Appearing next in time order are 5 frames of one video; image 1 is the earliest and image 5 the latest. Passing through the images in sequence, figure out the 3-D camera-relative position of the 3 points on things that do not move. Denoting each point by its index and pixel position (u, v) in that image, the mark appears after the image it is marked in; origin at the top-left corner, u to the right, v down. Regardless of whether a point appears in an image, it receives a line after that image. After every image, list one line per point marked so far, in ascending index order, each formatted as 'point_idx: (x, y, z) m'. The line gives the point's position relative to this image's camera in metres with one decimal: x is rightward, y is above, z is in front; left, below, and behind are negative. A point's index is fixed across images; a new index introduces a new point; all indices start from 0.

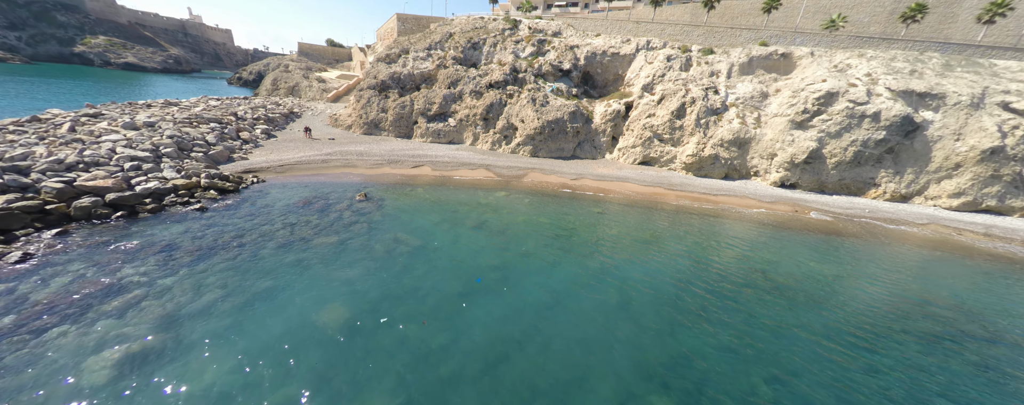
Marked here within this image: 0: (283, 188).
0: (-15.1, +0.9, +19.7) m
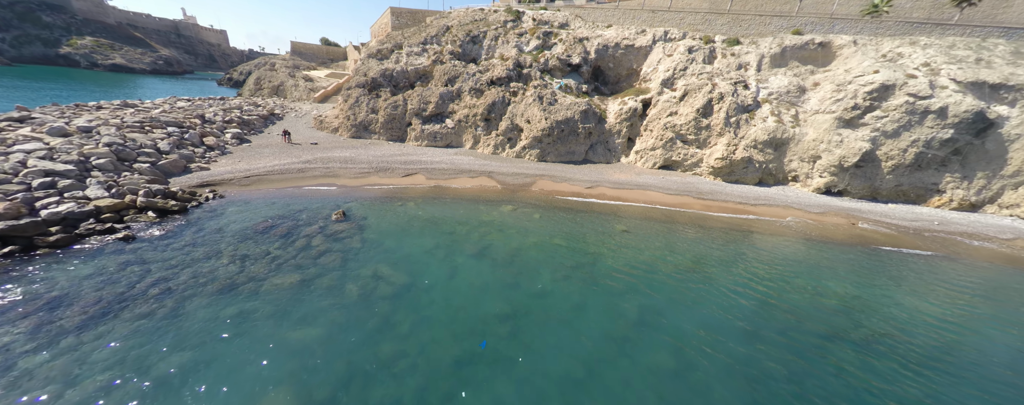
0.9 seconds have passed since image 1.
0: (-14.6, -0.2, +16.3) m
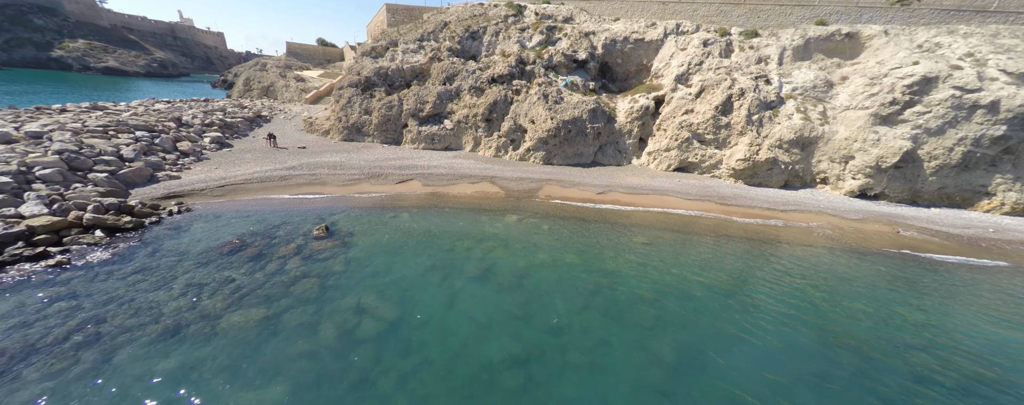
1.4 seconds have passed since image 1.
0: (-14.3, -0.9, +14.3) m
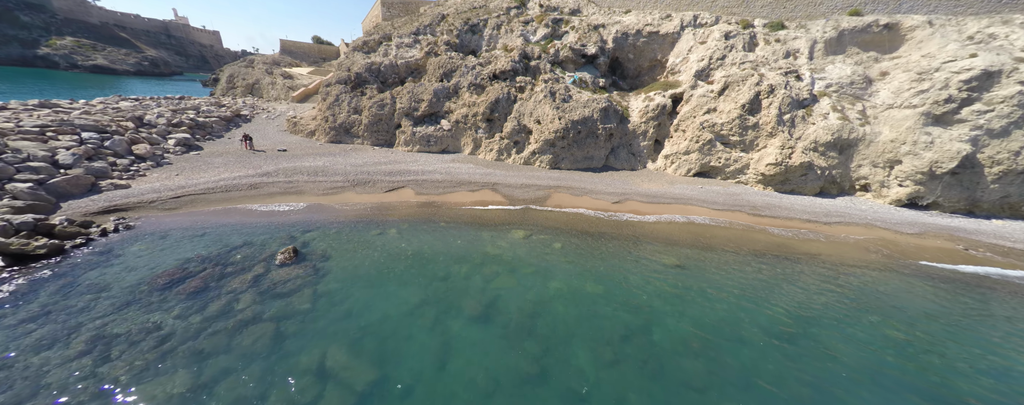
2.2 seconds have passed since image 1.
0: (-14.0, -1.5, +11.8) m
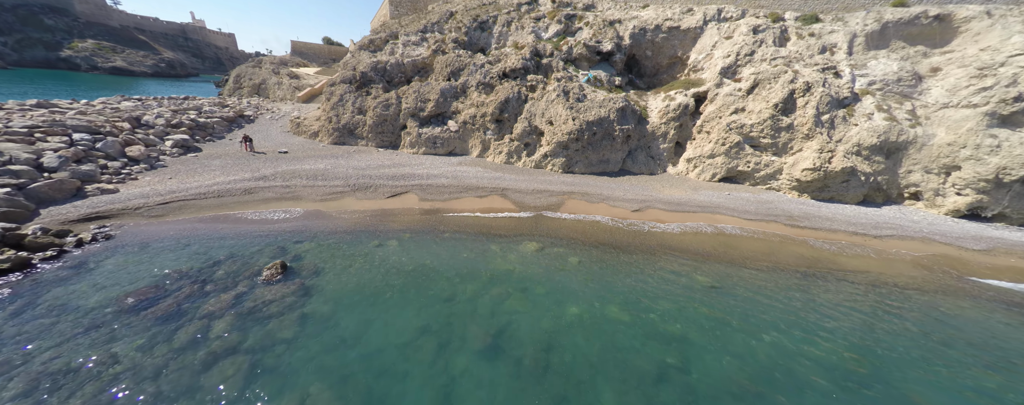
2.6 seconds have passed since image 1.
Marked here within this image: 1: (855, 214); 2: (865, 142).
0: (-13.5, -1.8, +10.7) m
1: (+21.2, -0.7, +18.4) m
2: (+22.5, +3.8, +18.8) m
